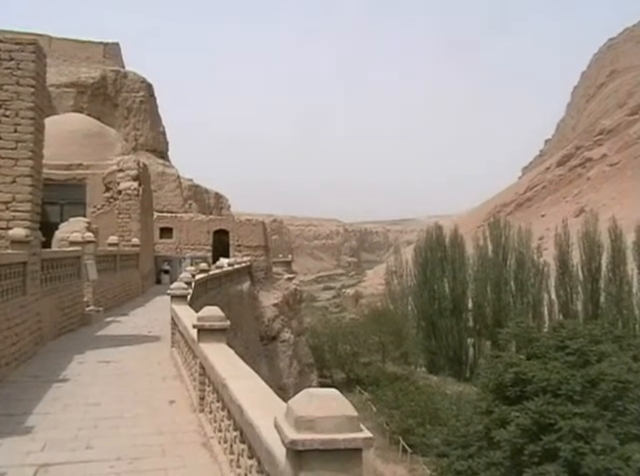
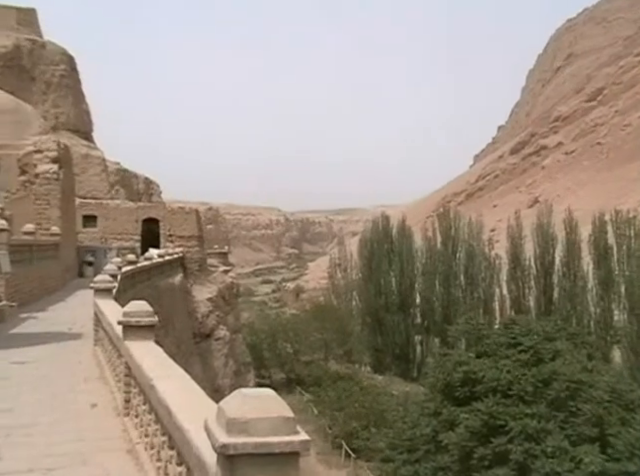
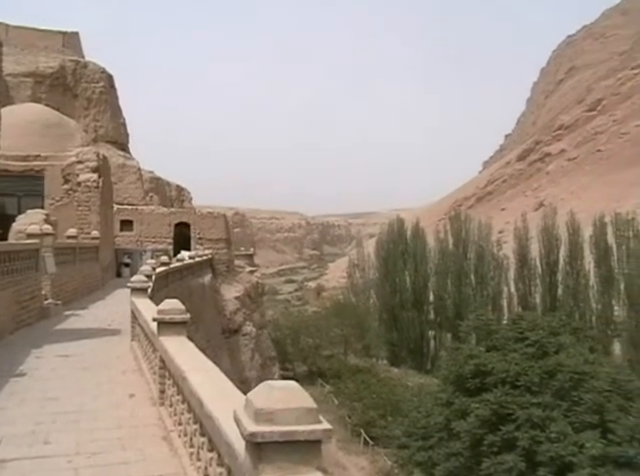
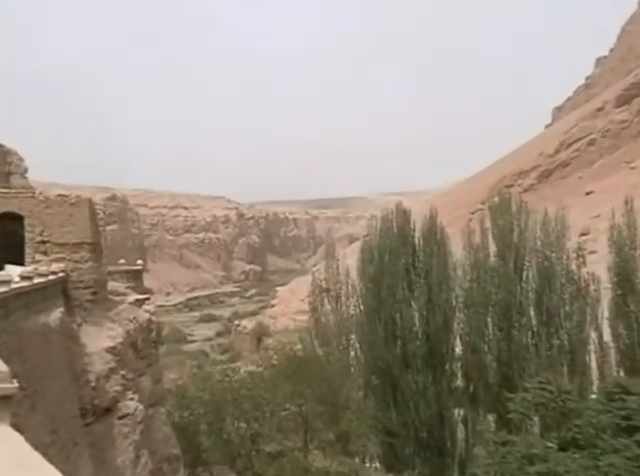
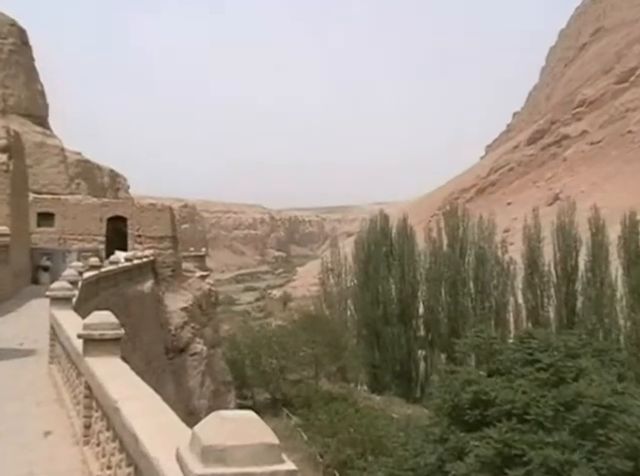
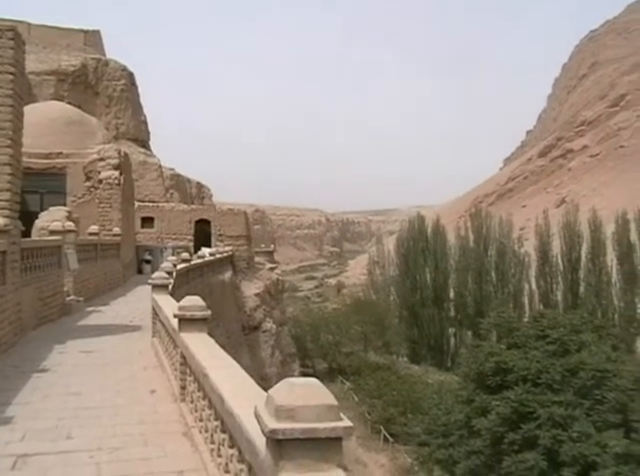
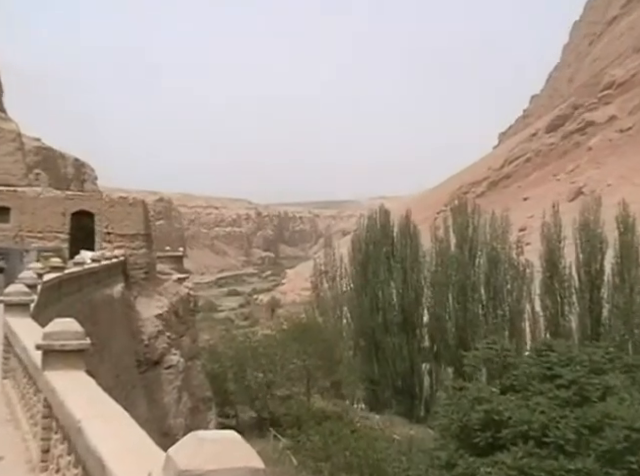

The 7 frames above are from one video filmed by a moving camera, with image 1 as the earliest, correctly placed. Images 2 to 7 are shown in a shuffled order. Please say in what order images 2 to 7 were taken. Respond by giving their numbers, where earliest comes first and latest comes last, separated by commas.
6, 3, 2, 5, 7, 4
